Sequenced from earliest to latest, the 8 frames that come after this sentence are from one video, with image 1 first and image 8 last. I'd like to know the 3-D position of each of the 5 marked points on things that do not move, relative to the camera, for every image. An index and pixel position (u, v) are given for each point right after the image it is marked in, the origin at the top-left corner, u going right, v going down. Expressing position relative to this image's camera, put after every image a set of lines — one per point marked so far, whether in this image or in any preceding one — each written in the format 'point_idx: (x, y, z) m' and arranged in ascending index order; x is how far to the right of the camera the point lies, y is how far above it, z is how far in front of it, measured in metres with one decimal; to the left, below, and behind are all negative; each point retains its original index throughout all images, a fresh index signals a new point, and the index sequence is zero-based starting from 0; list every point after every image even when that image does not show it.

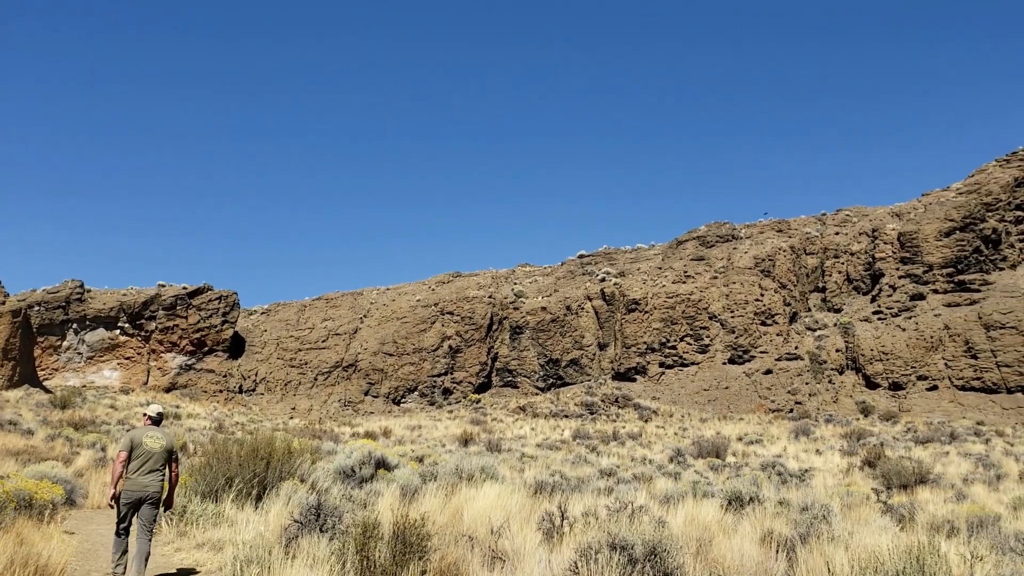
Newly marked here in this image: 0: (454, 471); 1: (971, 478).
0: (-0.9, -2.5, +13.3) m
1: (+7.4, -3.1, +15.6) m
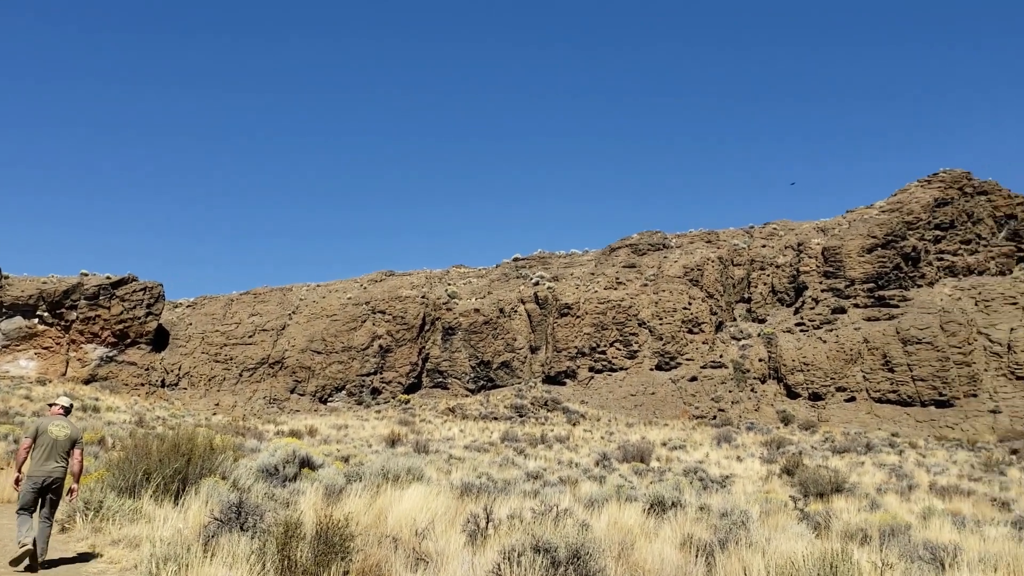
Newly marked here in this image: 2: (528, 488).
0: (-1.9, -2.5, +13.5) m
1: (+6.2, -3.3, +16.4) m
2: (+0.2, -2.8, +13.6) m
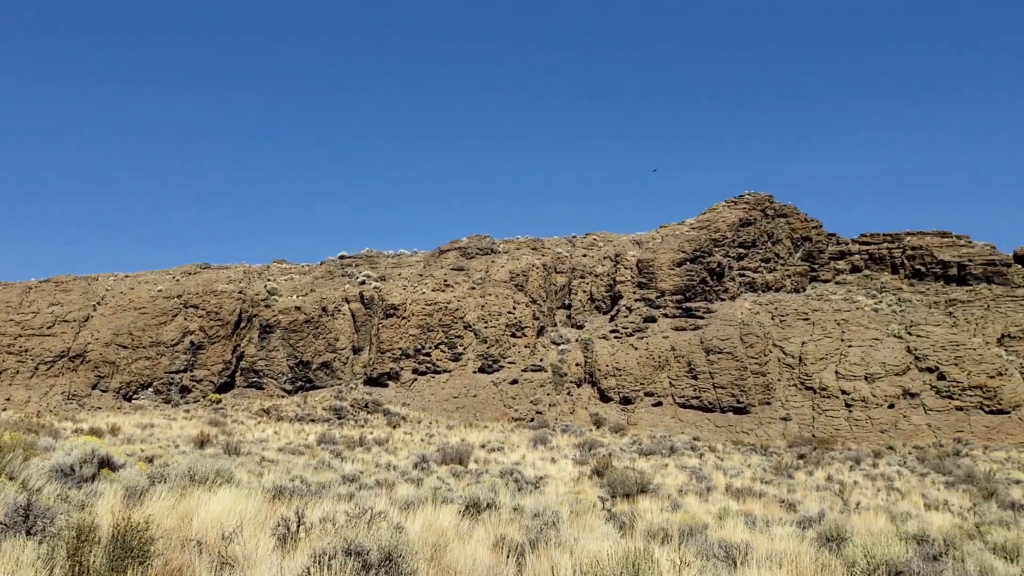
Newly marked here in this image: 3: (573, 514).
0: (-4.1, -2.6, +13.4) m
1: (+3.3, -3.7, +17.7) m
2: (-2.1, -3.0, +13.9) m
3: (+0.9, -3.0, +12.4) m
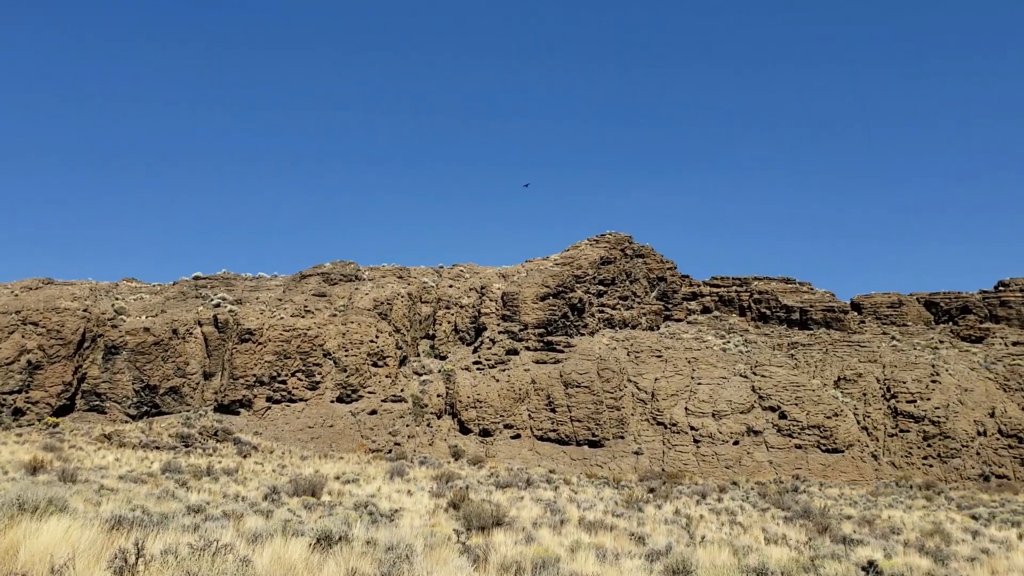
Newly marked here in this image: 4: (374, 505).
0: (-6.4, -3.0, +13.3) m
1: (+0.3, -4.5, +18.6) m
2: (-4.5, -3.4, +14.1) m
3: (-1.3, -3.5, +13.0) m
4: (-2.9, -4.5, +20.0) m
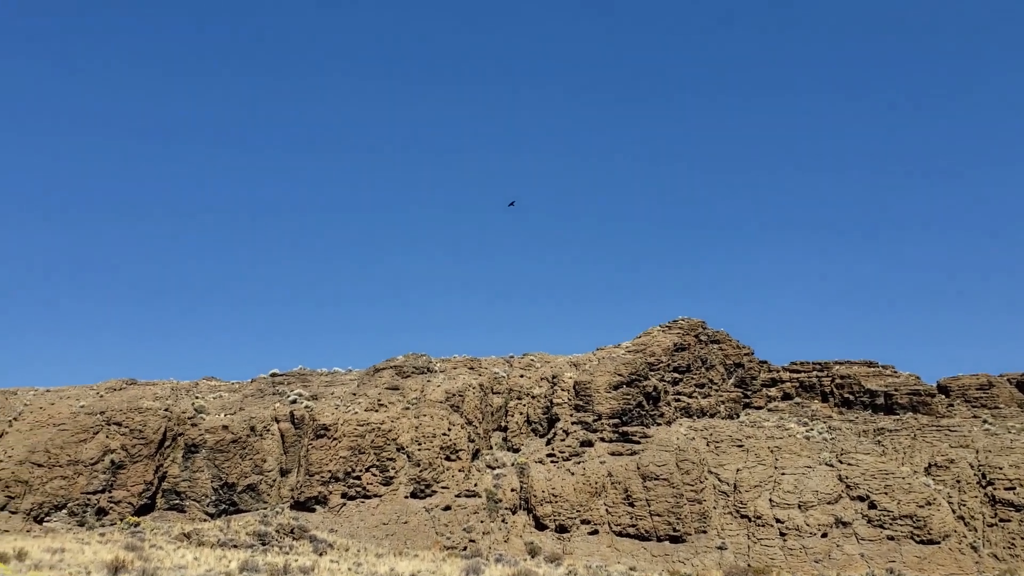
0: (-5.2, -4.2, +12.5) m
1: (+1.9, -6.0, +17.1) m
2: (-3.2, -4.6, +13.1) m
3: (-0.1, -4.5, +11.8) m
4: (-1.1, -6.2, +18.7) m
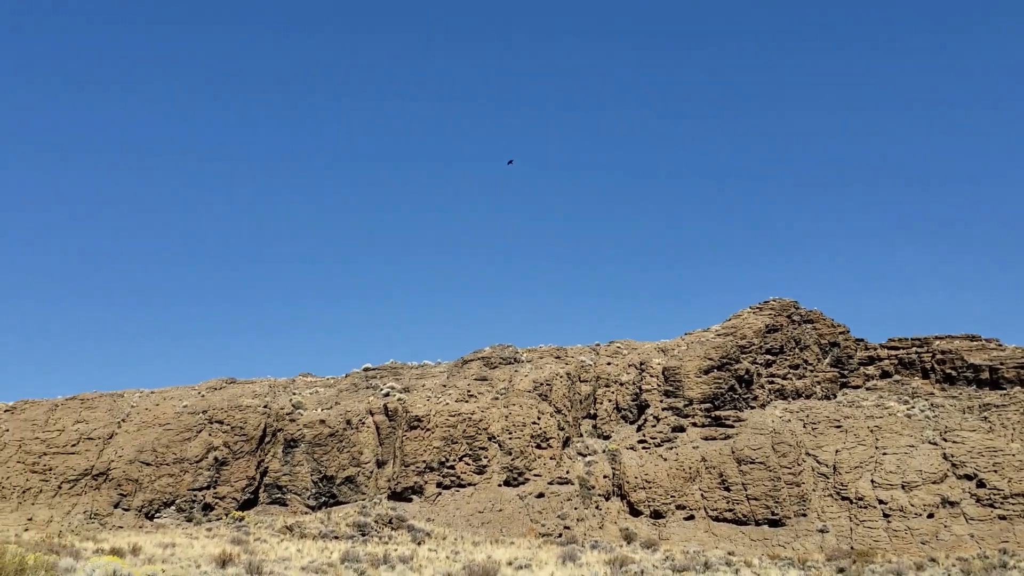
0: (-3.9, -3.9, +12.8) m
1: (+3.6, -5.4, +16.8) m
2: (-1.8, -4.3, +13.2) m
3: (+1.1, -4.0, +11.6) m
4: (+0.8, -5.7, +18.7) m
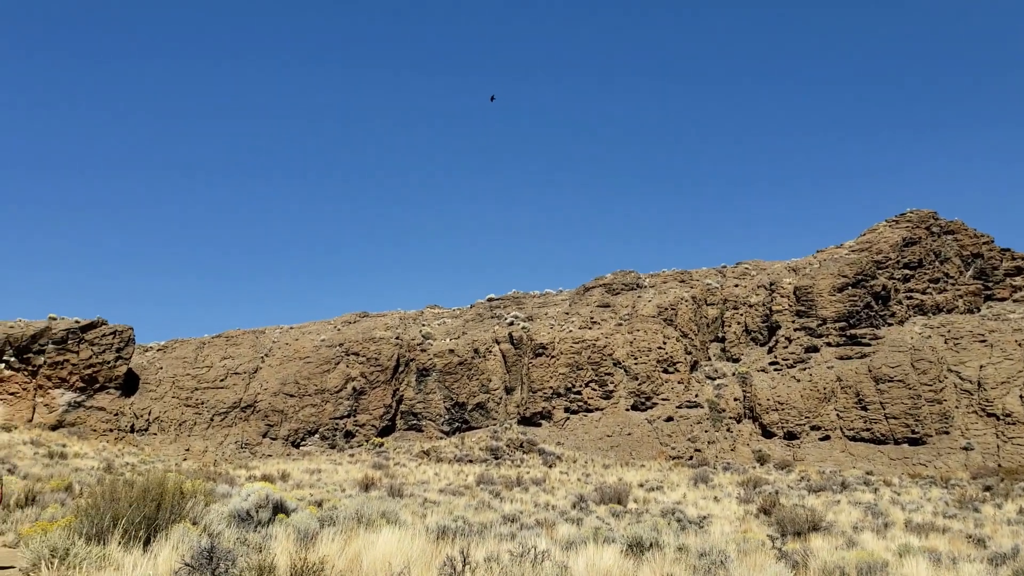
0: (-2.2, -3.1, +13.2) m
1: (+5.8, -3.9, +16.2) m
2: (-0.1, -3.3, +13.3) m
3: (+2.6, -3.1, +11.4) m
4: (+3.2, -4.3, +18.5) m
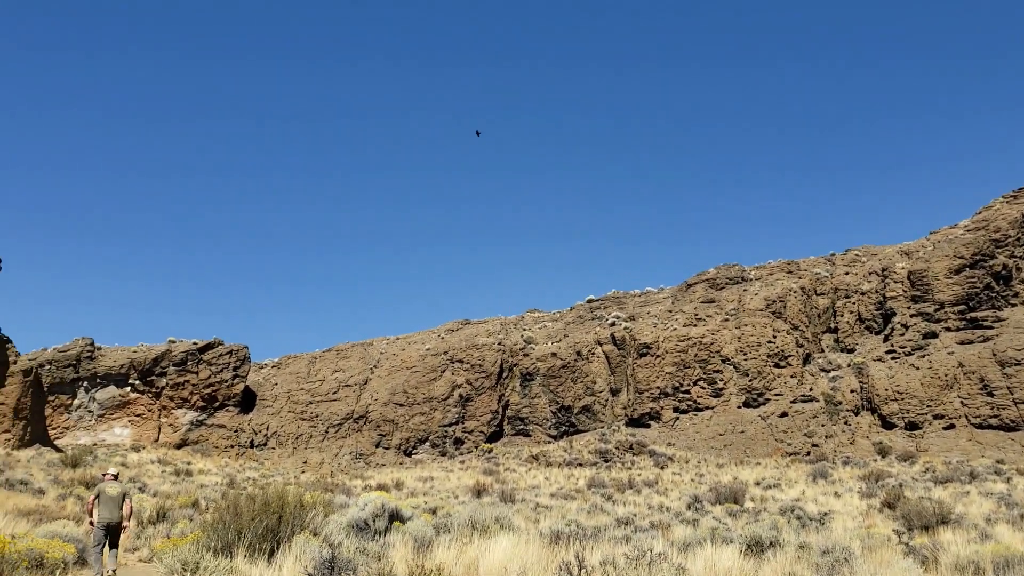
0: (-0.7, -3.2, +12.9) m
1: (+7.6, -3.6, +15.1) m
2: (+1.4, -3.3, +12.9) m
3: (+3.9, -3.0, +10.7) m
4: (+5.3, -4.1, +17.7) m
